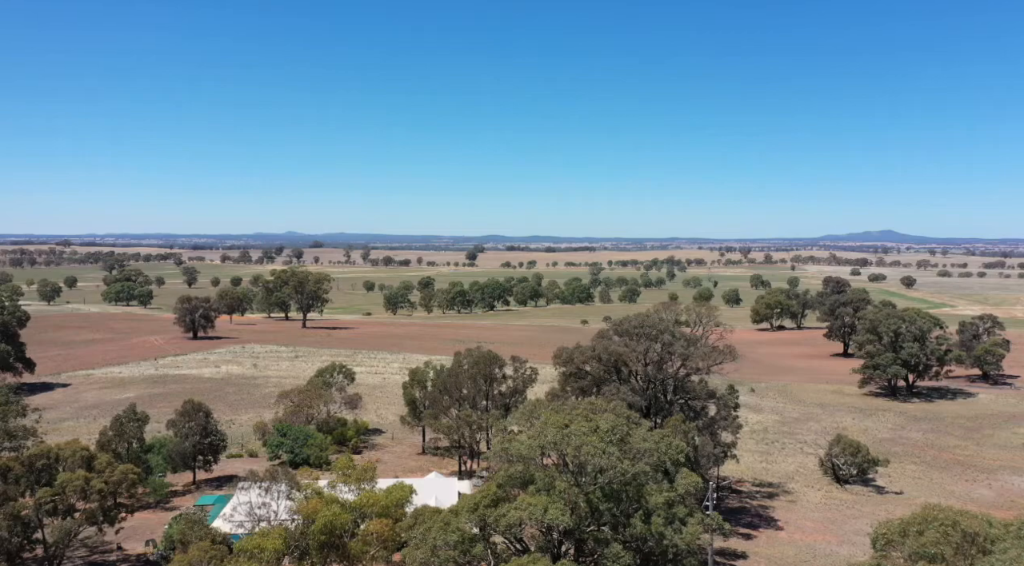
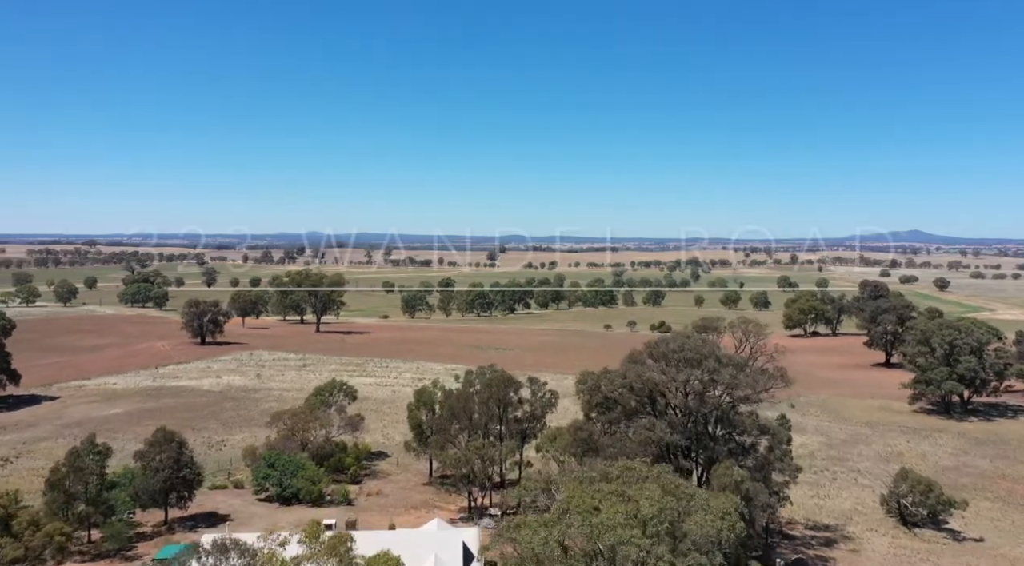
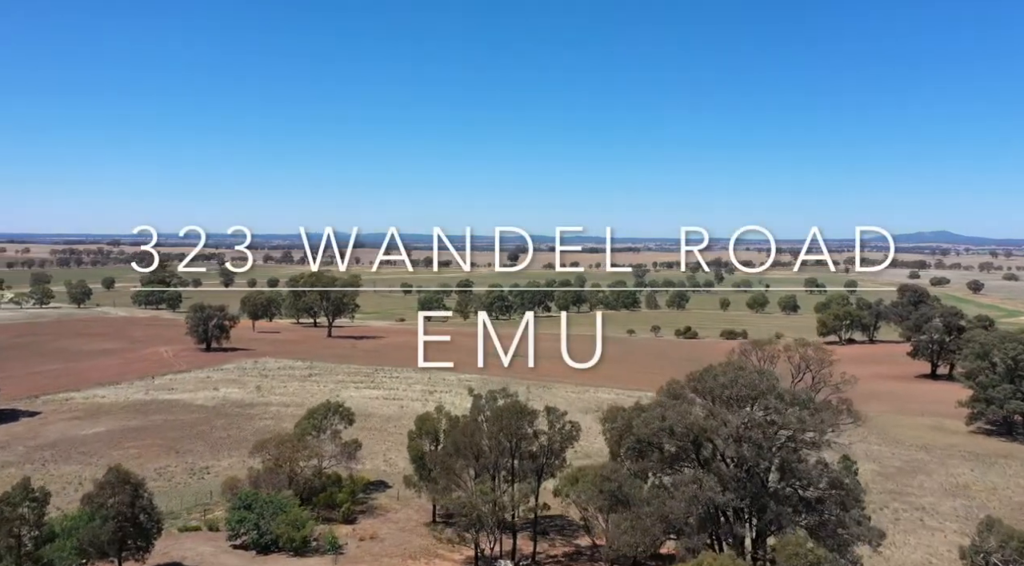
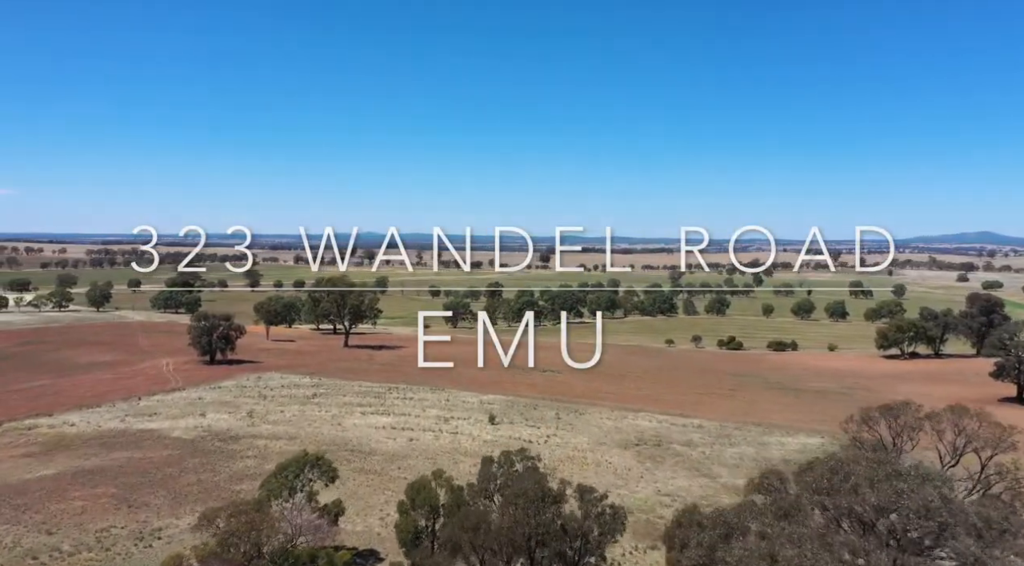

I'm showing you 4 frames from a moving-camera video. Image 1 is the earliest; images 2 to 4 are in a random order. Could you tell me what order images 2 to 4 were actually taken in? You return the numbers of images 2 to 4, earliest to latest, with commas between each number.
2, 3, 4
